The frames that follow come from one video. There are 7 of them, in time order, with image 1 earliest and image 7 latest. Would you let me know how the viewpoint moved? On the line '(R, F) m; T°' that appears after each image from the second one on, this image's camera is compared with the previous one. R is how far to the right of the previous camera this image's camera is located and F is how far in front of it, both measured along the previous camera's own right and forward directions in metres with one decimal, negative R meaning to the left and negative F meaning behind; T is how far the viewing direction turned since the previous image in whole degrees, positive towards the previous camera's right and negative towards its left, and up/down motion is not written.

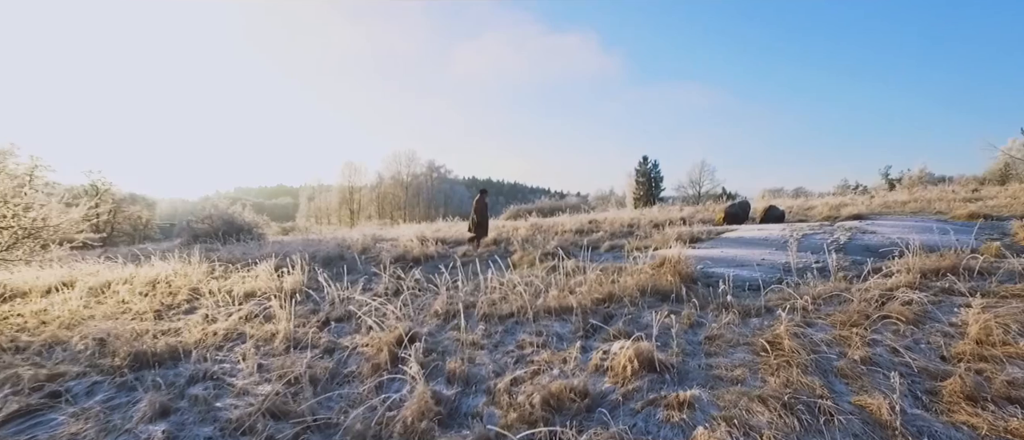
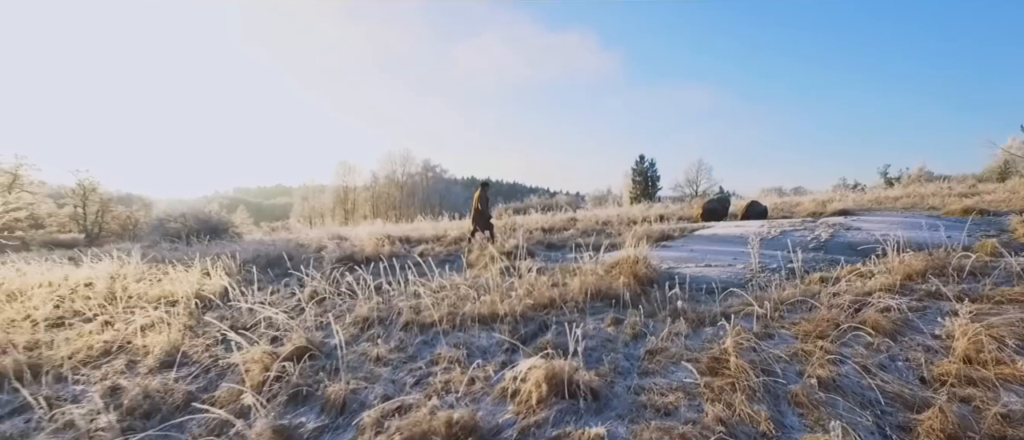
(+0.8, +0.7) m; 0°
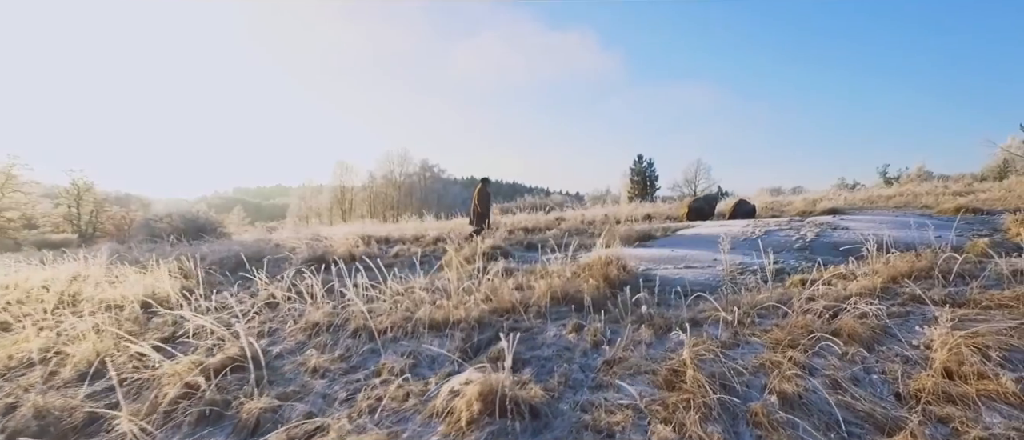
(+0.4, +0.3) m; 0°
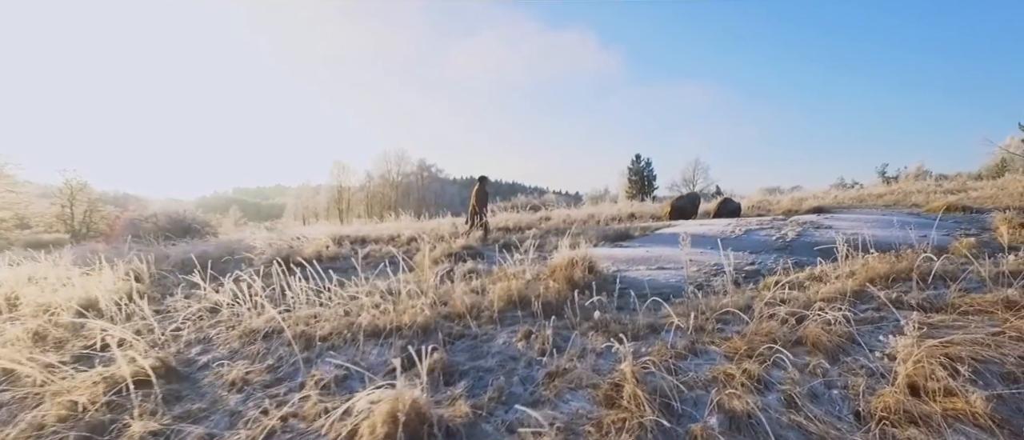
(+0.5, +0.3) m; 0°
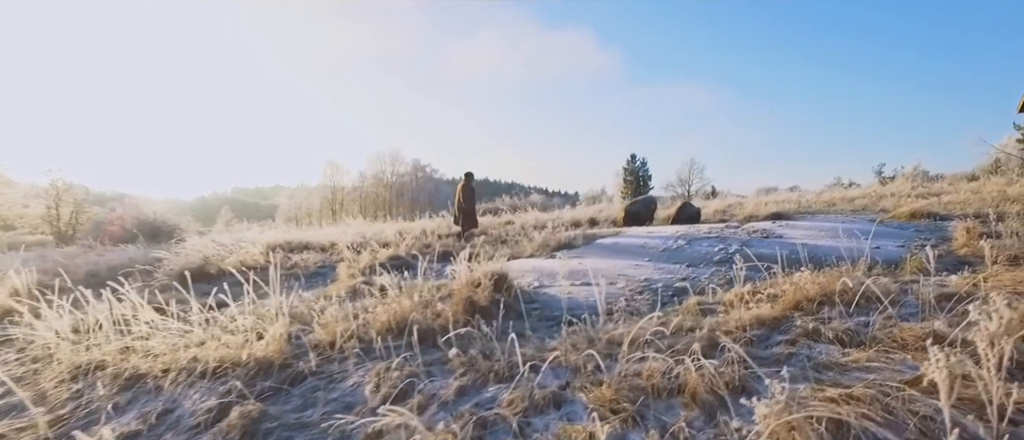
(+1.0, +0.6) m; 0°
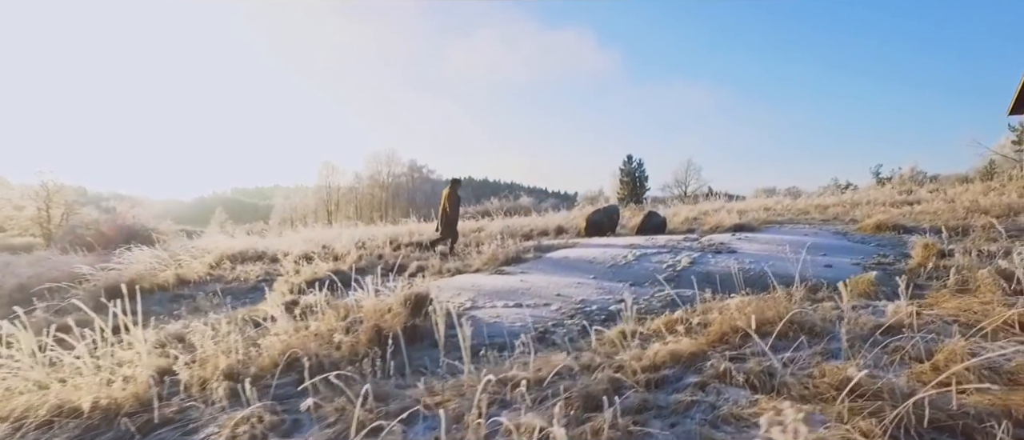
(+0.8, +0.3) m; 0°
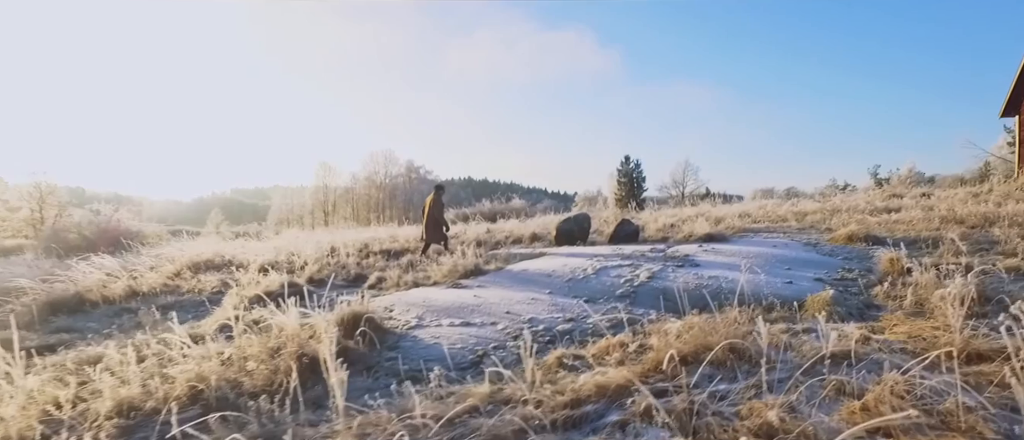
(+0.6, +0.2) m; 0°
